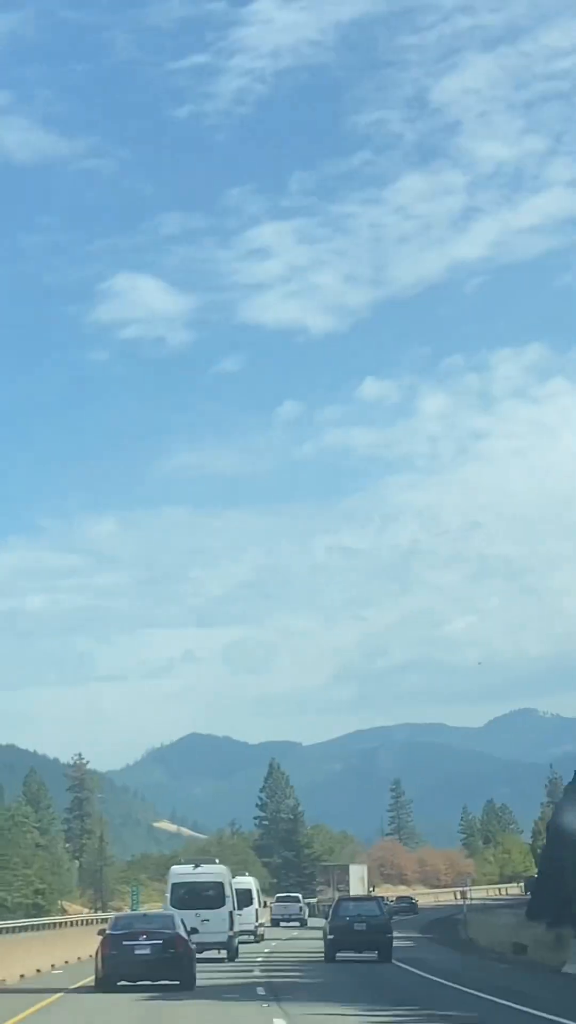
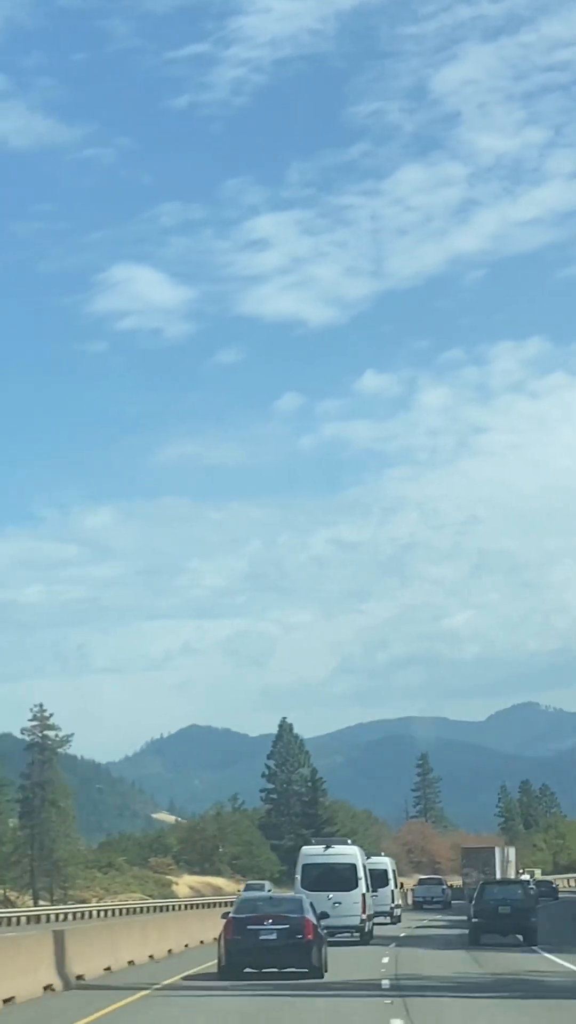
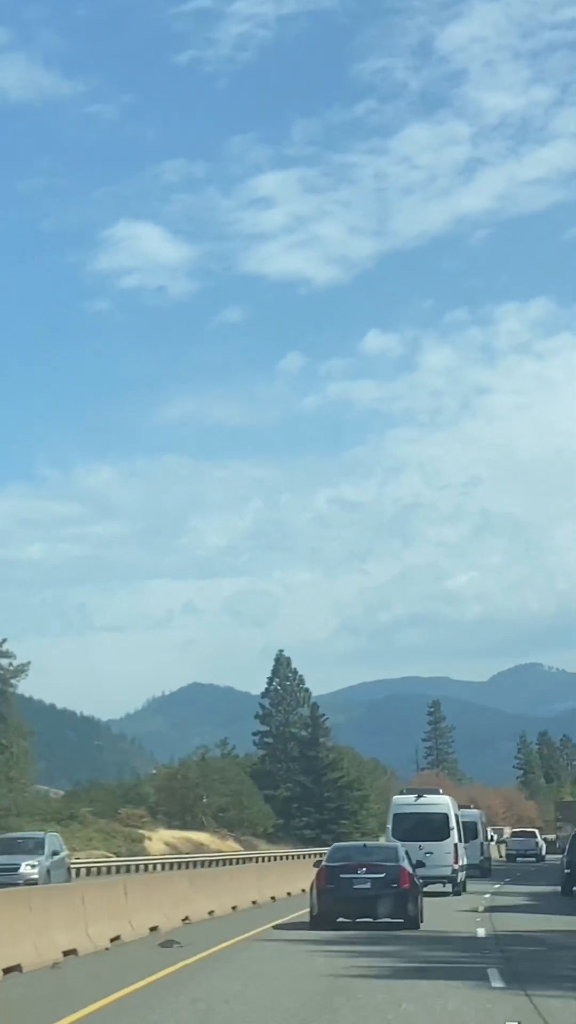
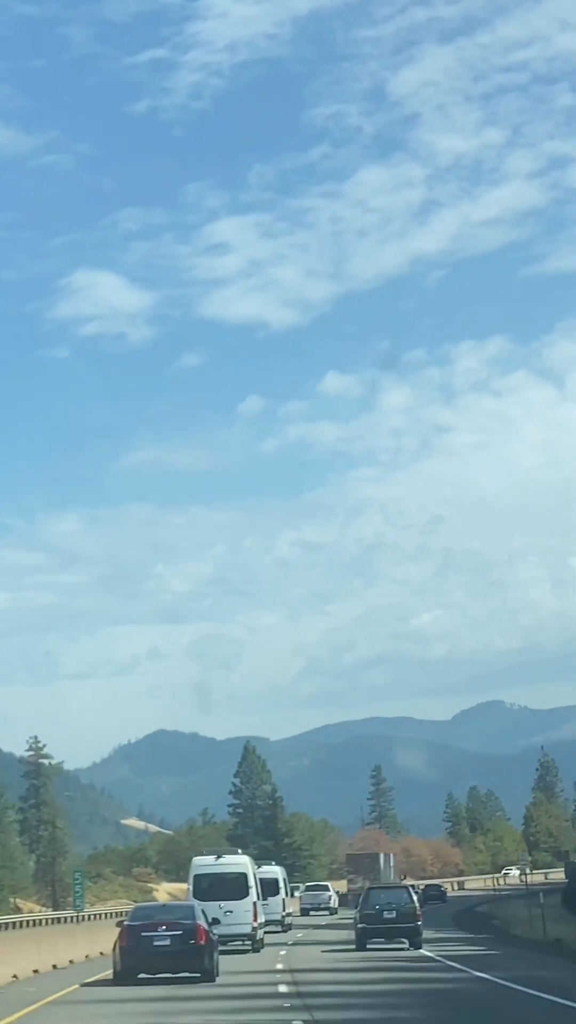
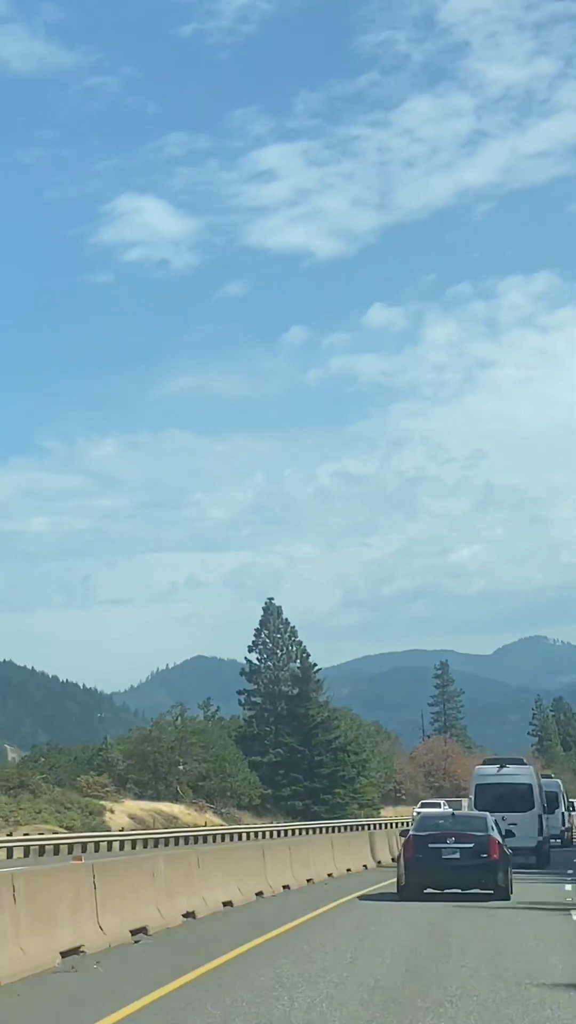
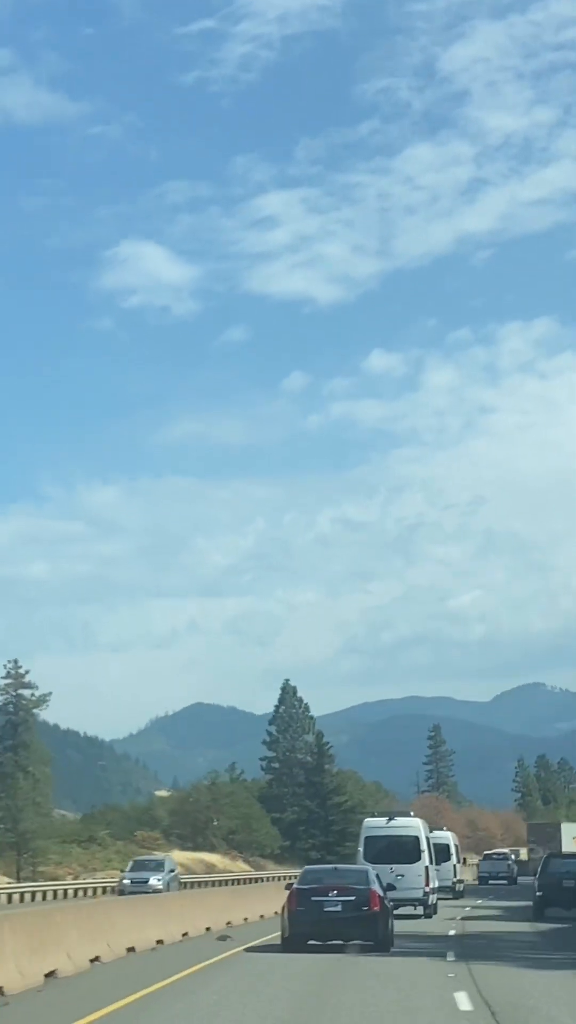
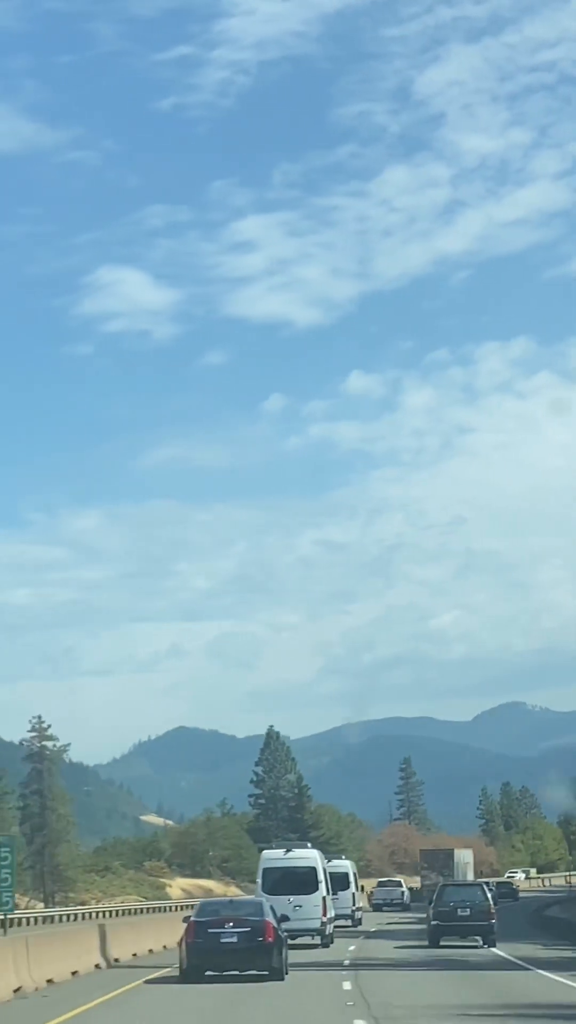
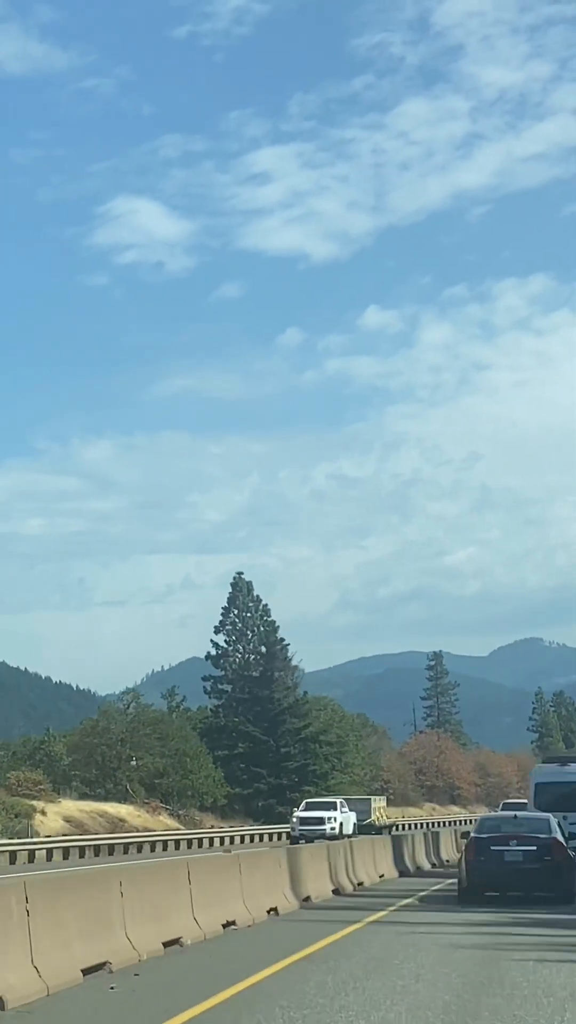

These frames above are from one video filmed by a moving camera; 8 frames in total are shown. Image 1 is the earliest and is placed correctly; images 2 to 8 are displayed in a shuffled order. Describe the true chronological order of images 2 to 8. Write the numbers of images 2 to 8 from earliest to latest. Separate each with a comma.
4, 7, 2, 6, 3, 5, 8
